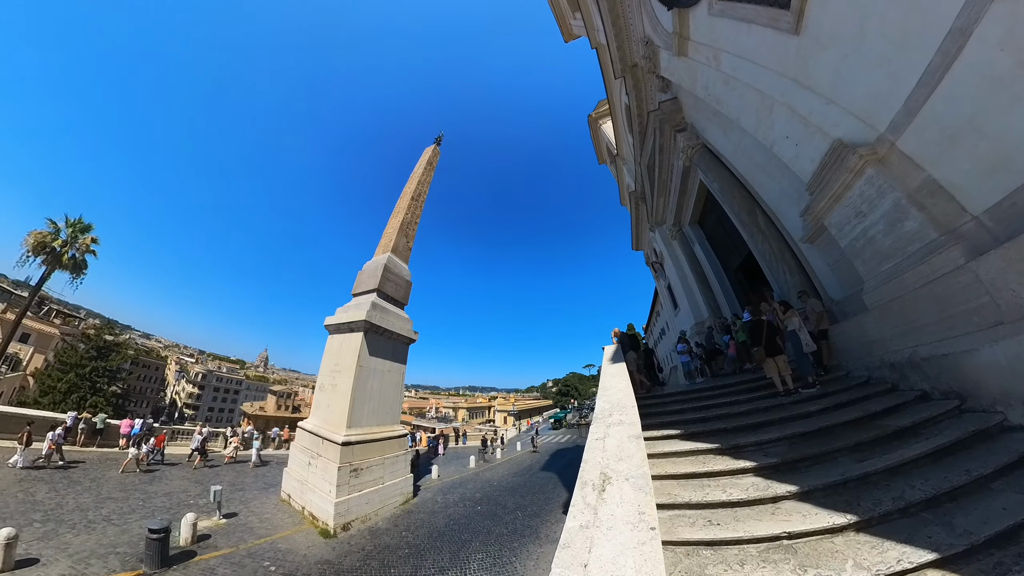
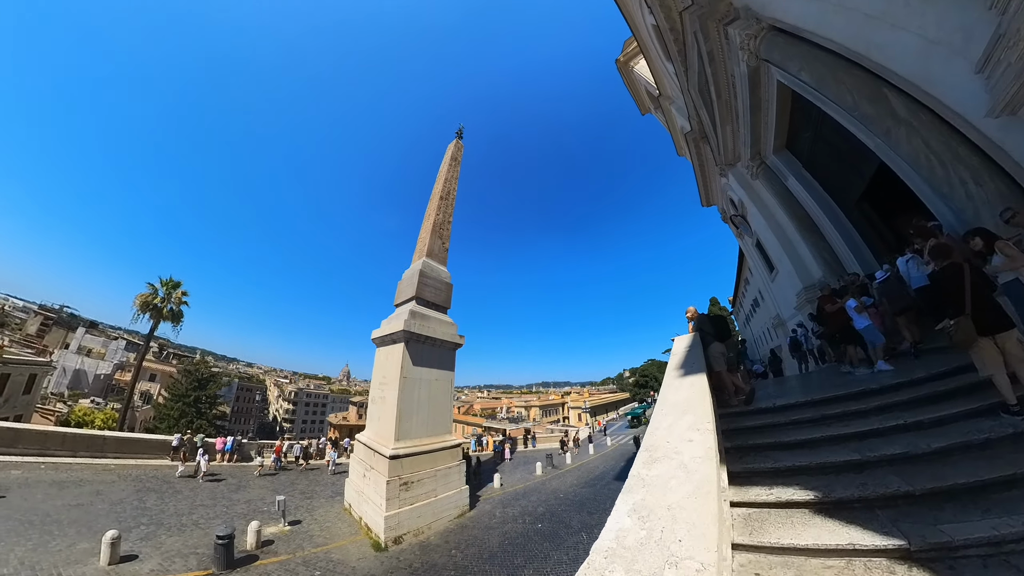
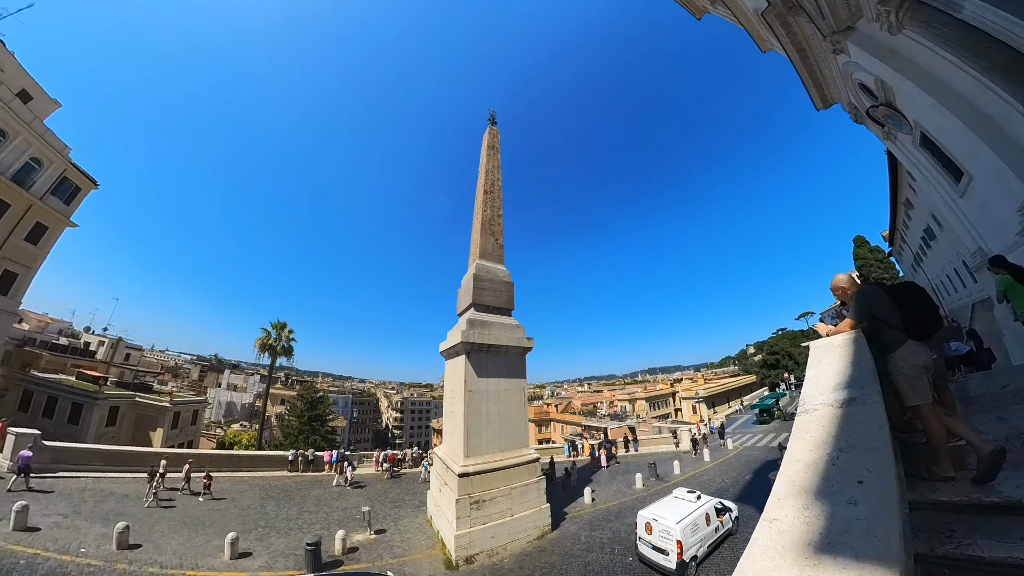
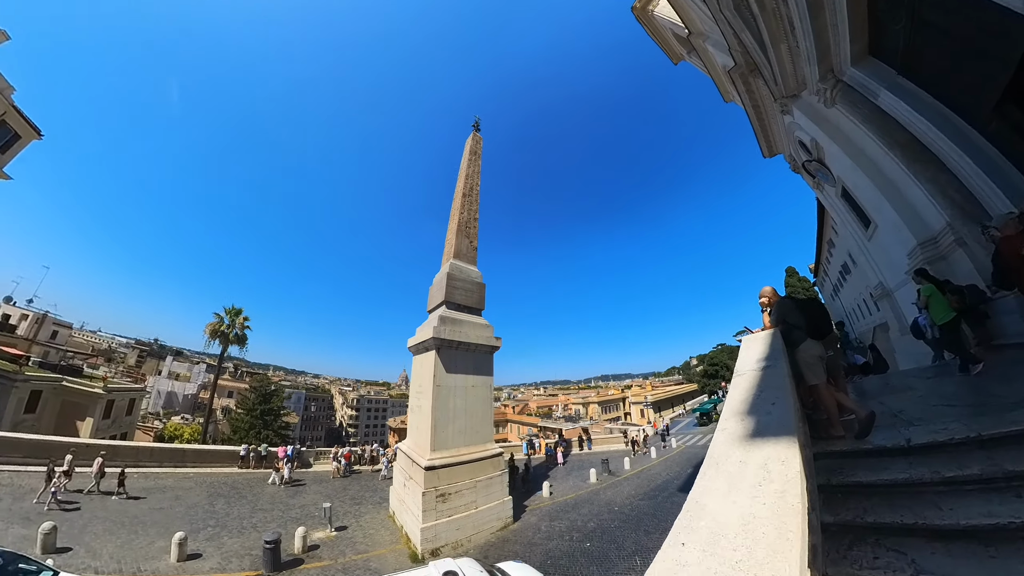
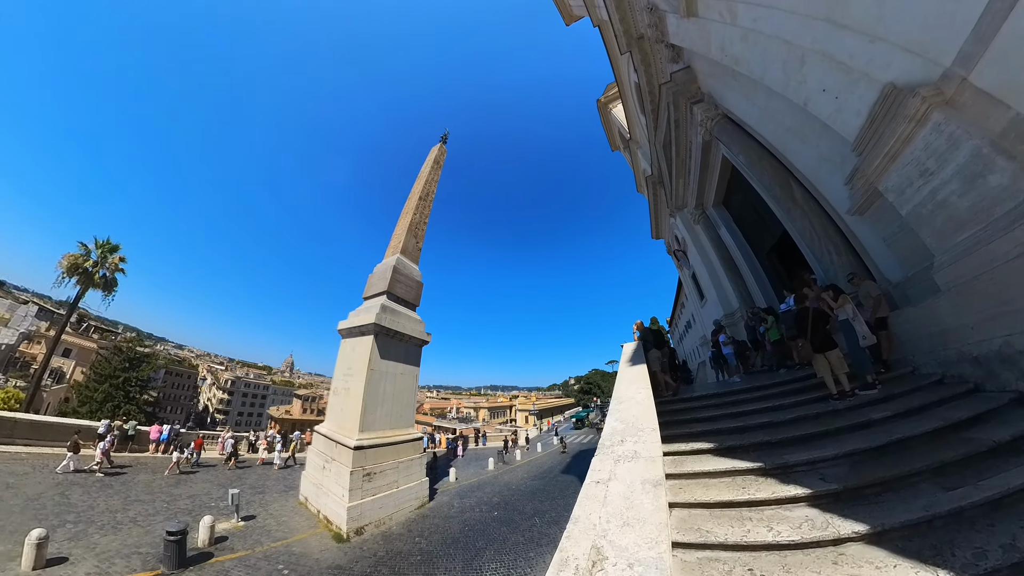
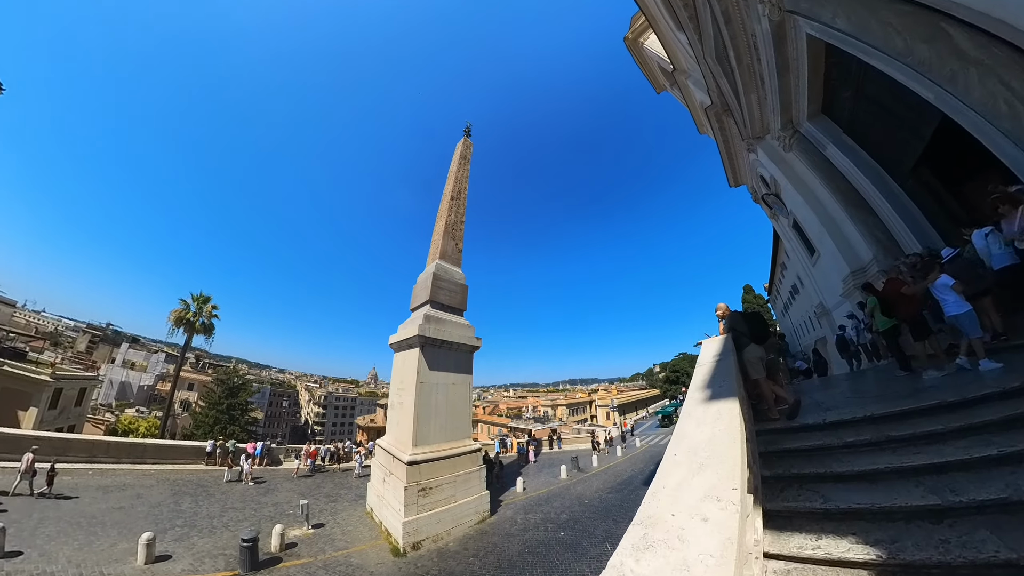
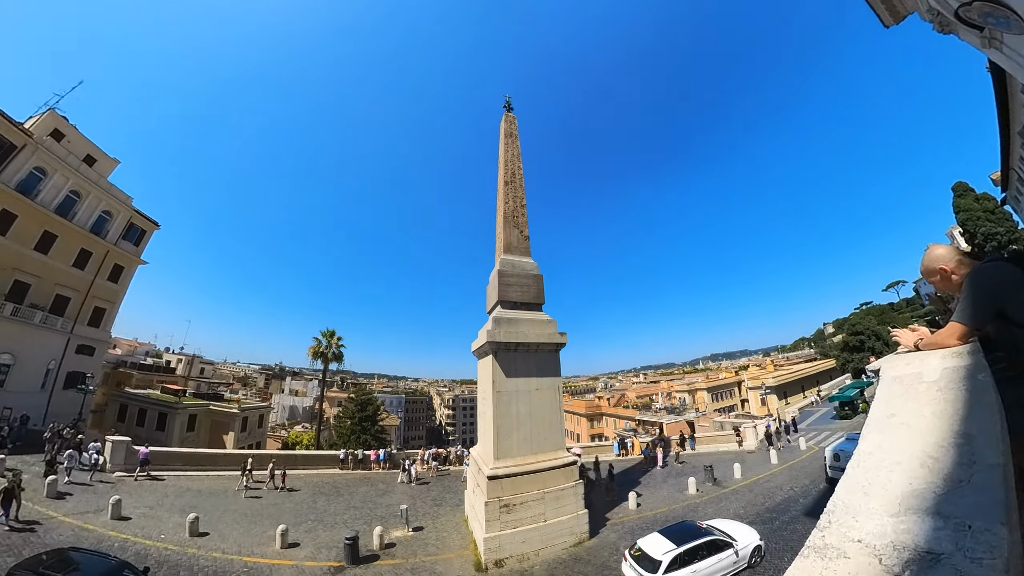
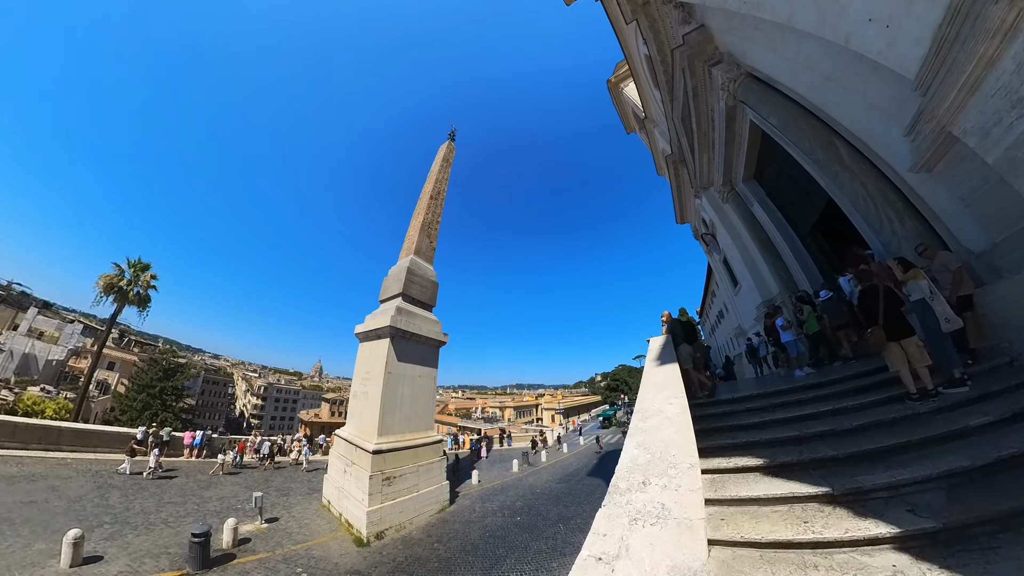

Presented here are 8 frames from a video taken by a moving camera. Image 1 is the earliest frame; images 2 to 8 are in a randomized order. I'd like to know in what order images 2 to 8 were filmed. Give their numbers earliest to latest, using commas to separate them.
5, 8, 2, 6, 4, 3, 7
